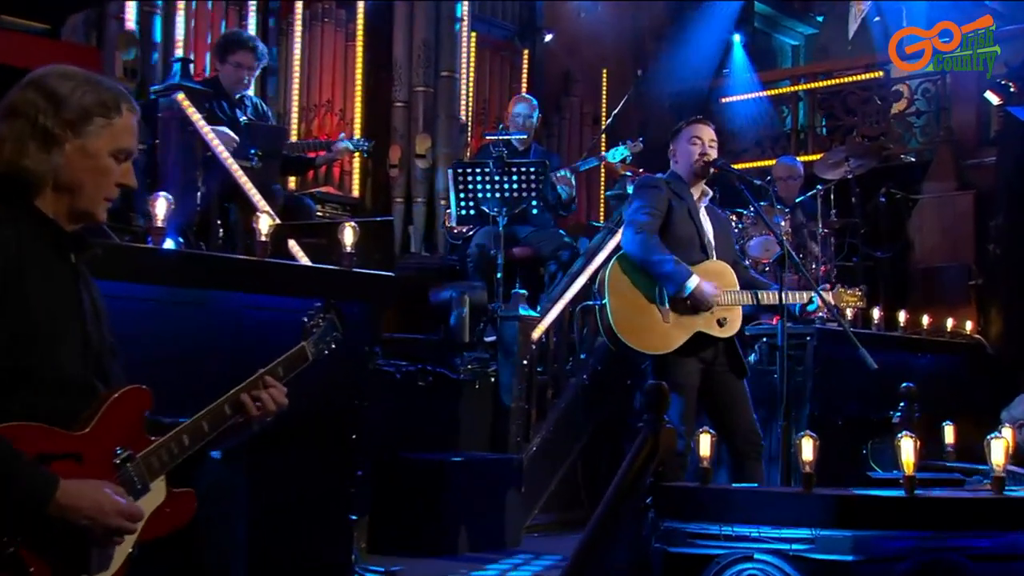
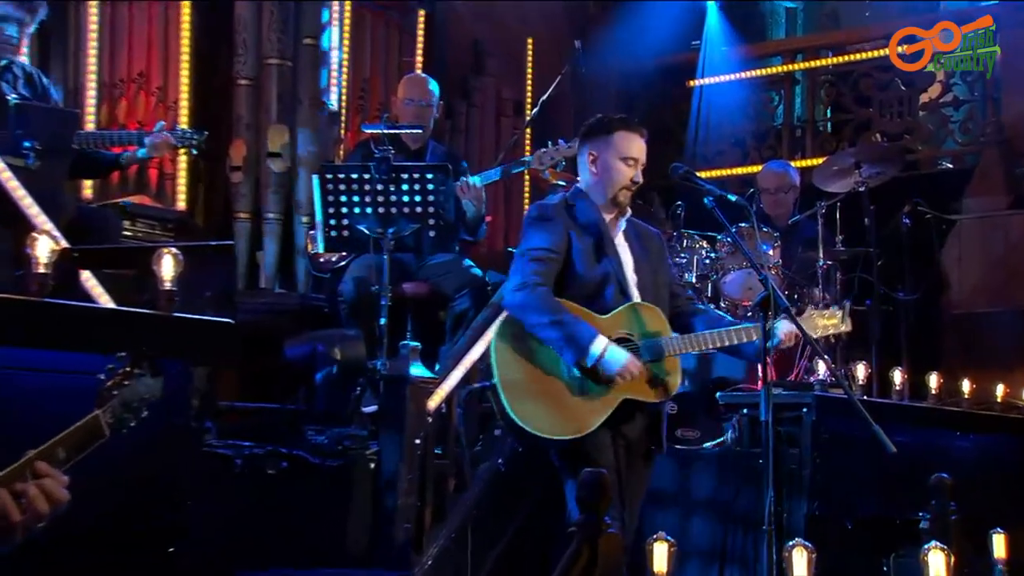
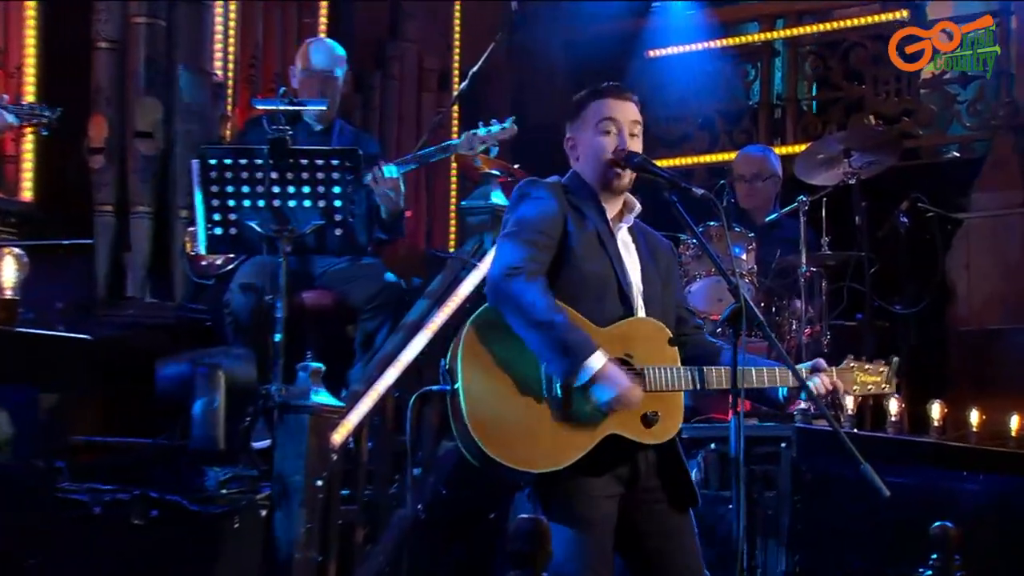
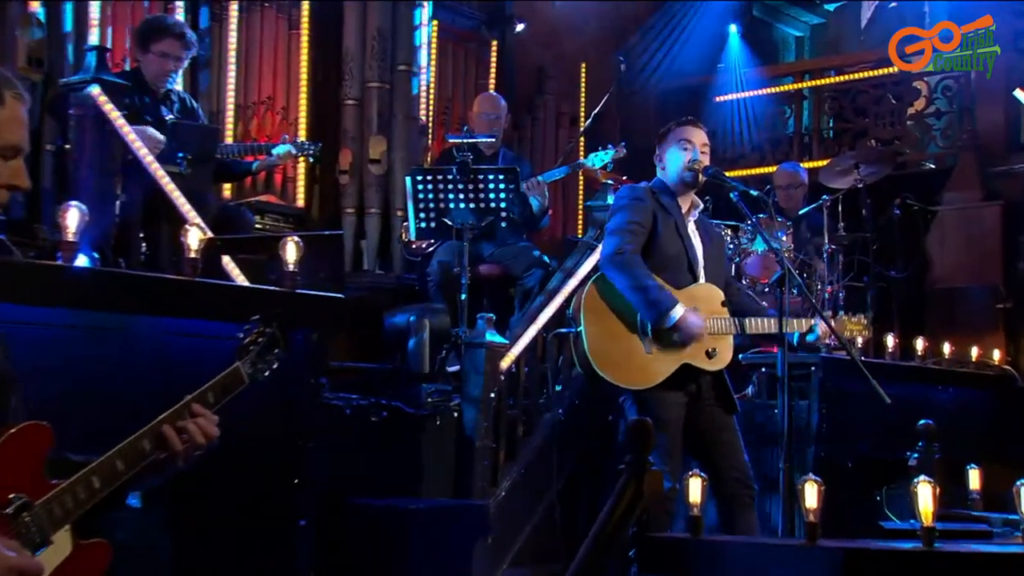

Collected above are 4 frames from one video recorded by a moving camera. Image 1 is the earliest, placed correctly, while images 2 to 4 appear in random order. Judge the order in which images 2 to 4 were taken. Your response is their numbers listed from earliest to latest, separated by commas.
4, 2, 3
